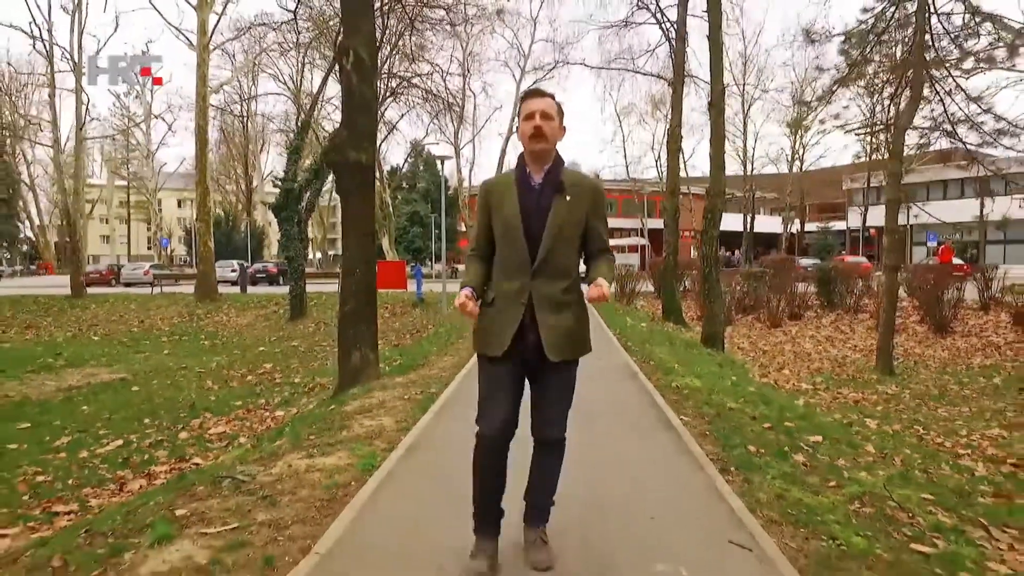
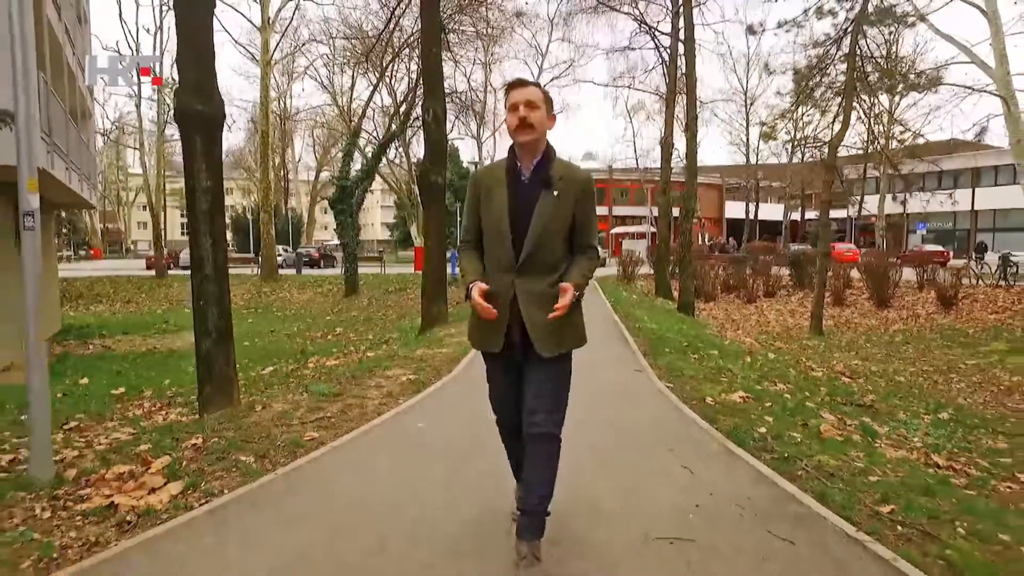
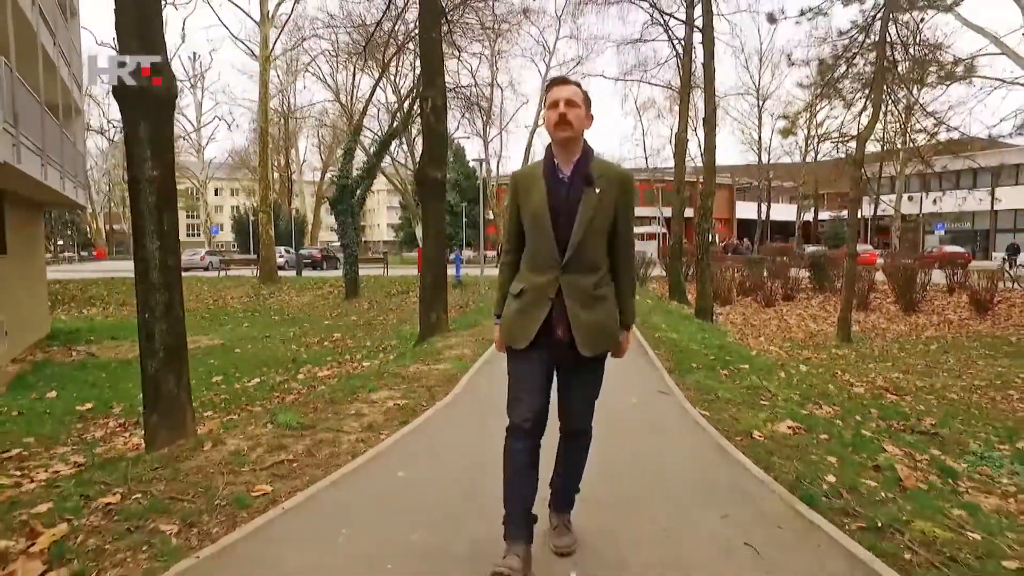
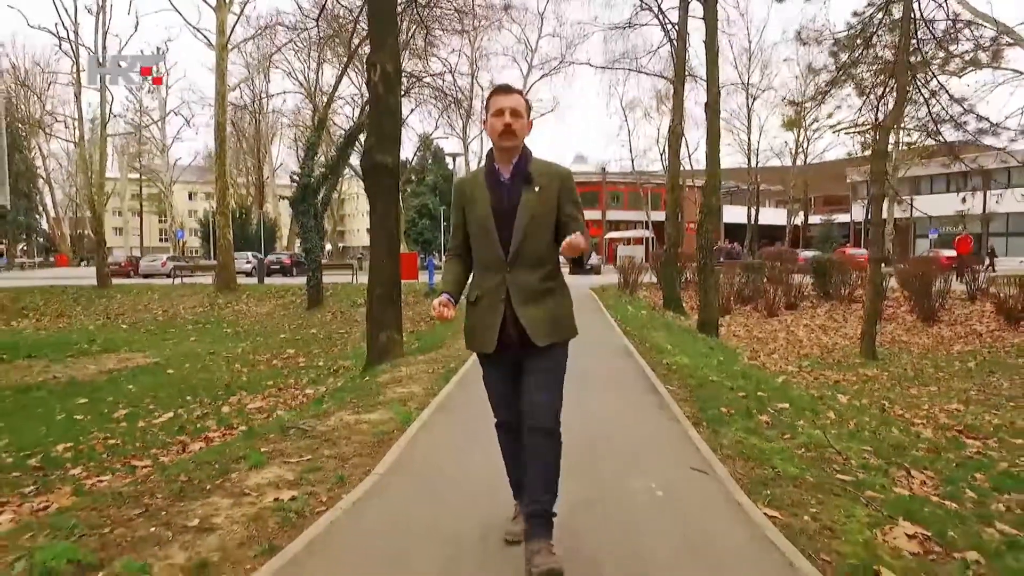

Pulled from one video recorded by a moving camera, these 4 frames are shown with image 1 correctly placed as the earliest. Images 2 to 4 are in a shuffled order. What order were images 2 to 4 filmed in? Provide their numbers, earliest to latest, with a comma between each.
4, 3, 2
